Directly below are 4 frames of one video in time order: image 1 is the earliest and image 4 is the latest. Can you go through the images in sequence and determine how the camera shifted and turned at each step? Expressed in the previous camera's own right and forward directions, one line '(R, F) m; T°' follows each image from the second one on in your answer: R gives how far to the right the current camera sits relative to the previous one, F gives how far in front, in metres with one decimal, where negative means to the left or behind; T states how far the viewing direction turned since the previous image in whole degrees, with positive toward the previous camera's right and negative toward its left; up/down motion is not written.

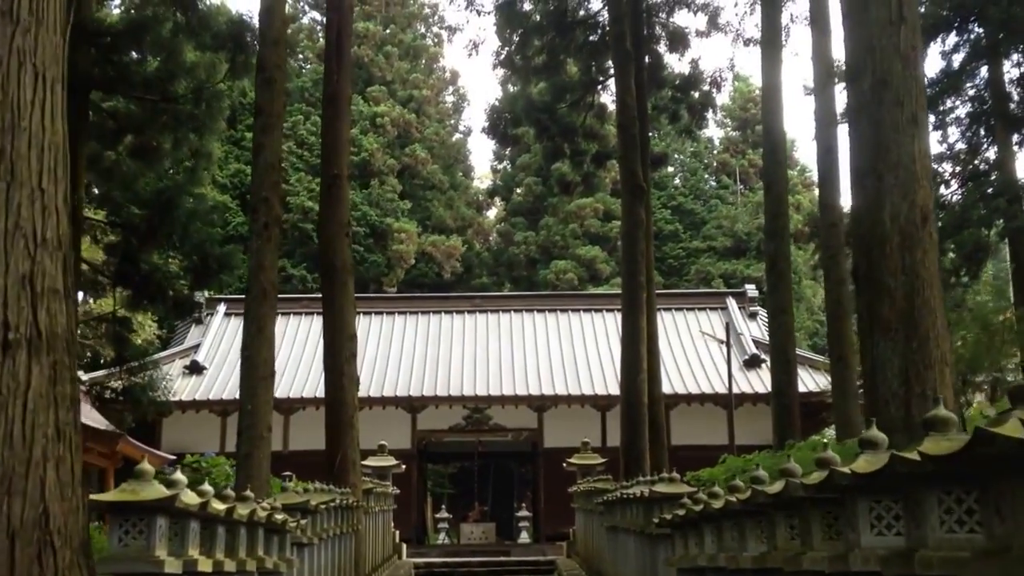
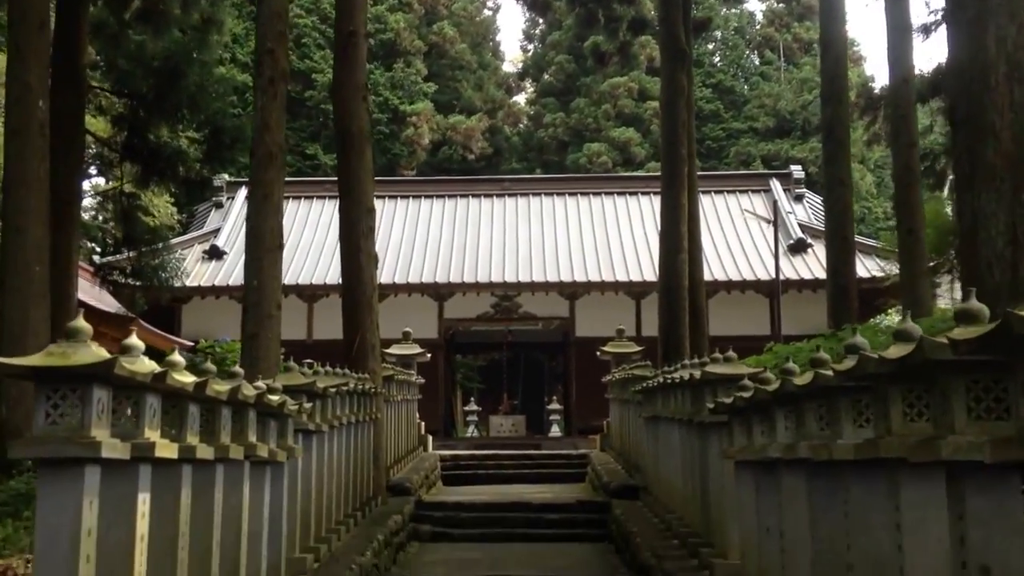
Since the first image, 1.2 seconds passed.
(0.0, +0.9) m; -1°
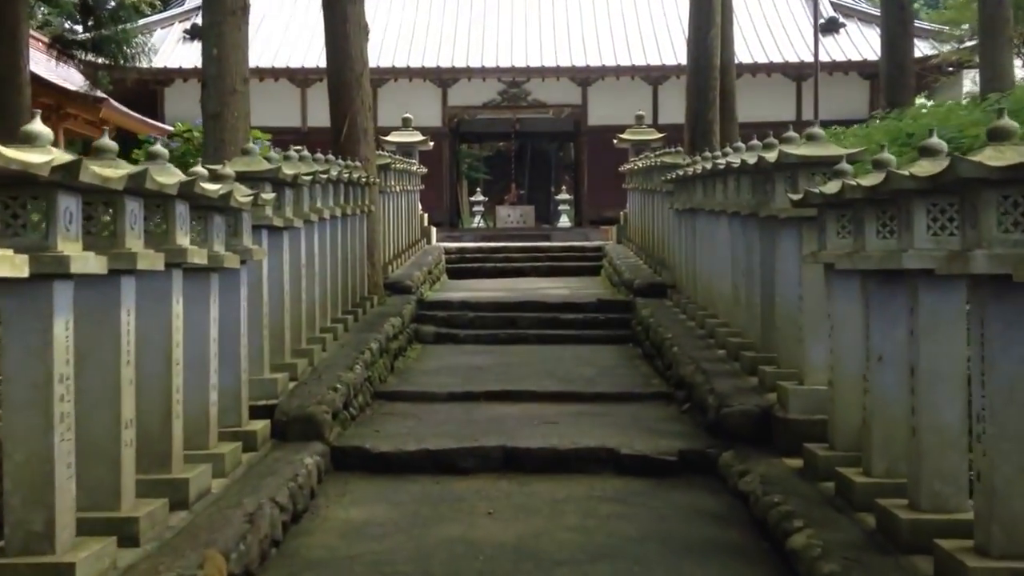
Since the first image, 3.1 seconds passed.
(0.0, +1.4) m; 0°
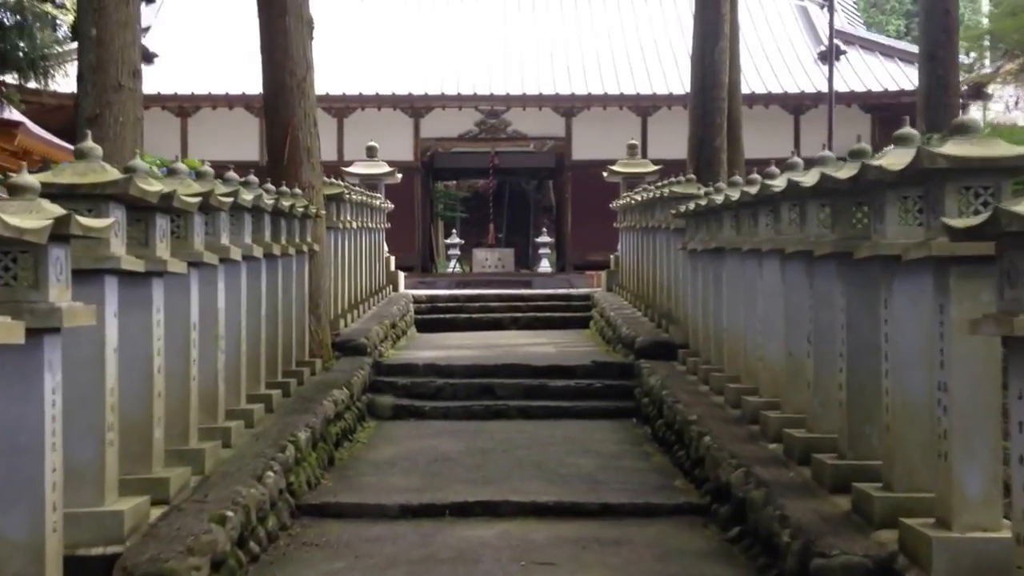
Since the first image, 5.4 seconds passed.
(0.0, +1.8) m; +1°
